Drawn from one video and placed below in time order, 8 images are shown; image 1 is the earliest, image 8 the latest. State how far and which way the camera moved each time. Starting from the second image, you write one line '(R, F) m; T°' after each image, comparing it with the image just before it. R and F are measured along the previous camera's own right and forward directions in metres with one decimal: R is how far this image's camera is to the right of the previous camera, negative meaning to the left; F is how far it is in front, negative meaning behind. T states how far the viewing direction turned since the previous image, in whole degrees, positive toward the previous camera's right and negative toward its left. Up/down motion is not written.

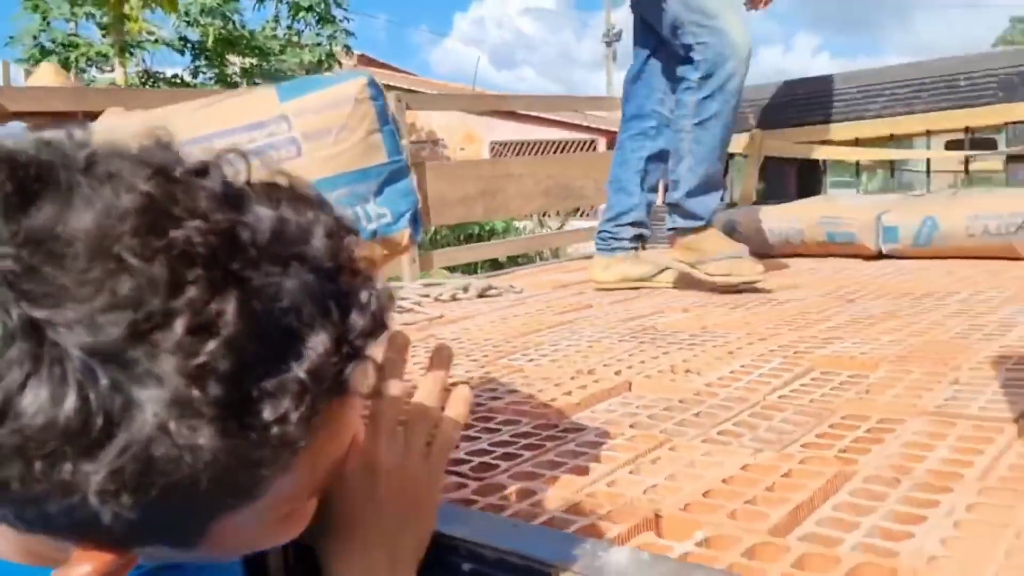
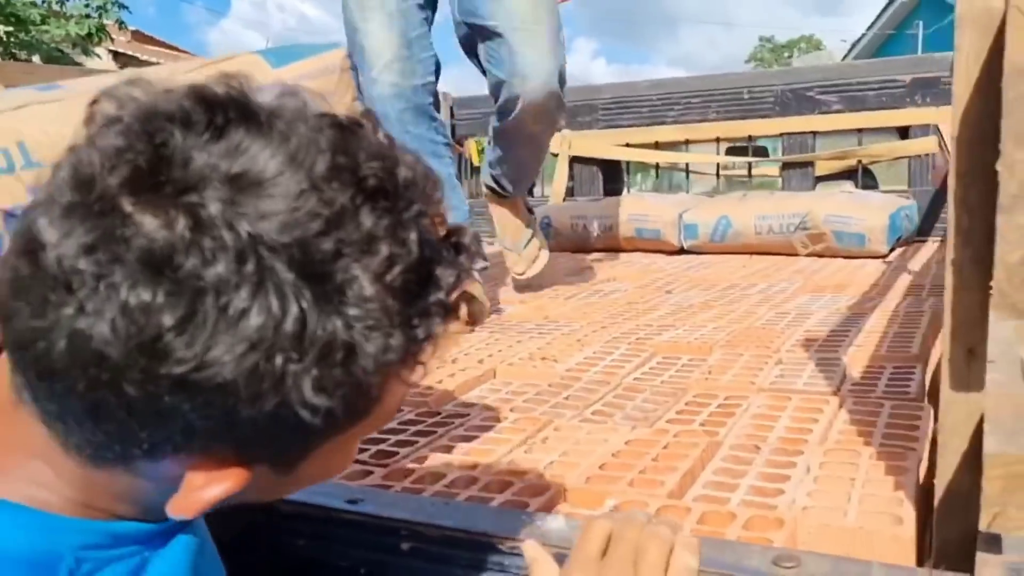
(-0.1, -0.1) m; +13°
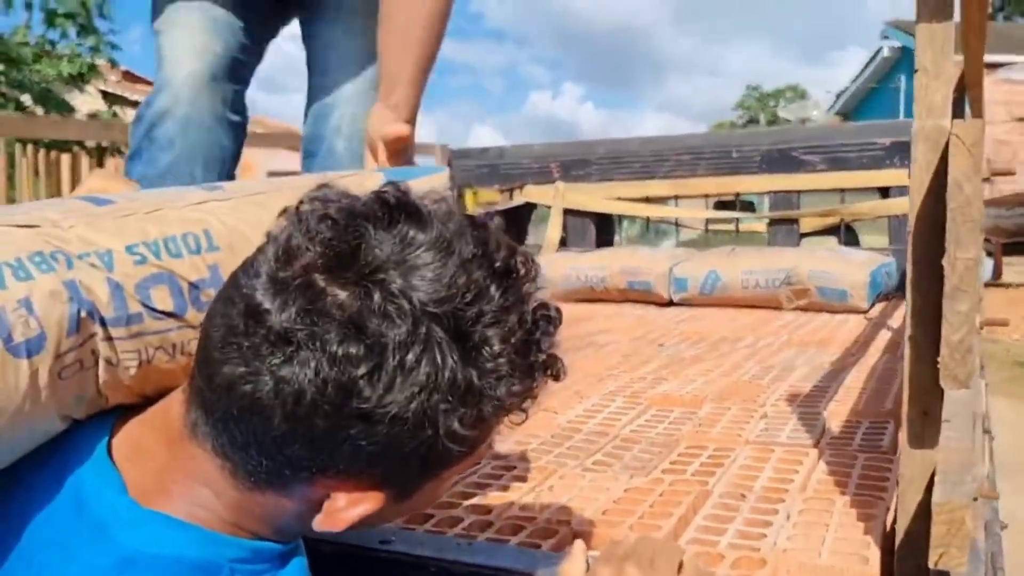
(0.0, -0.1) m; +1°
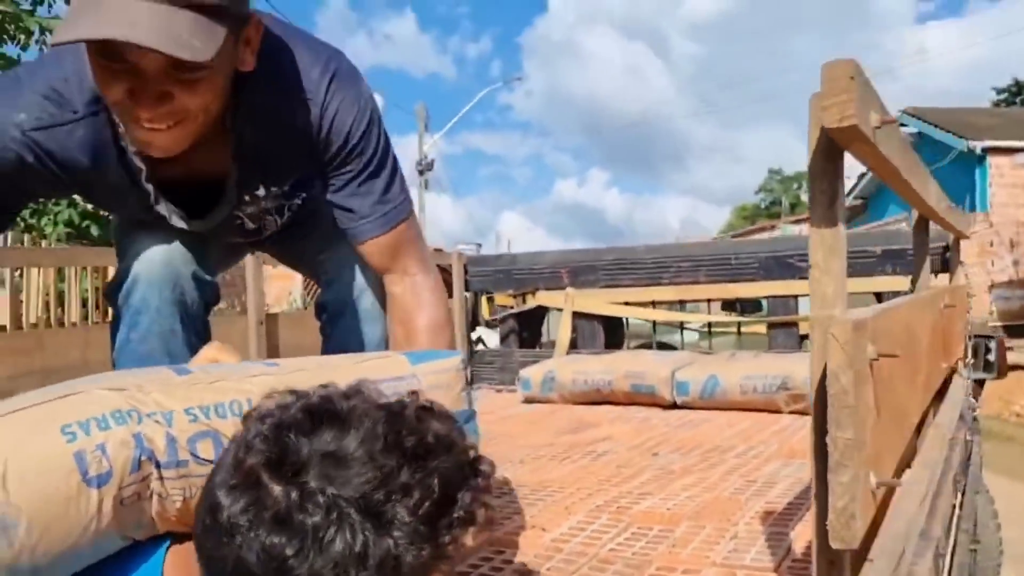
(+0.1, -0.2) m; -2°
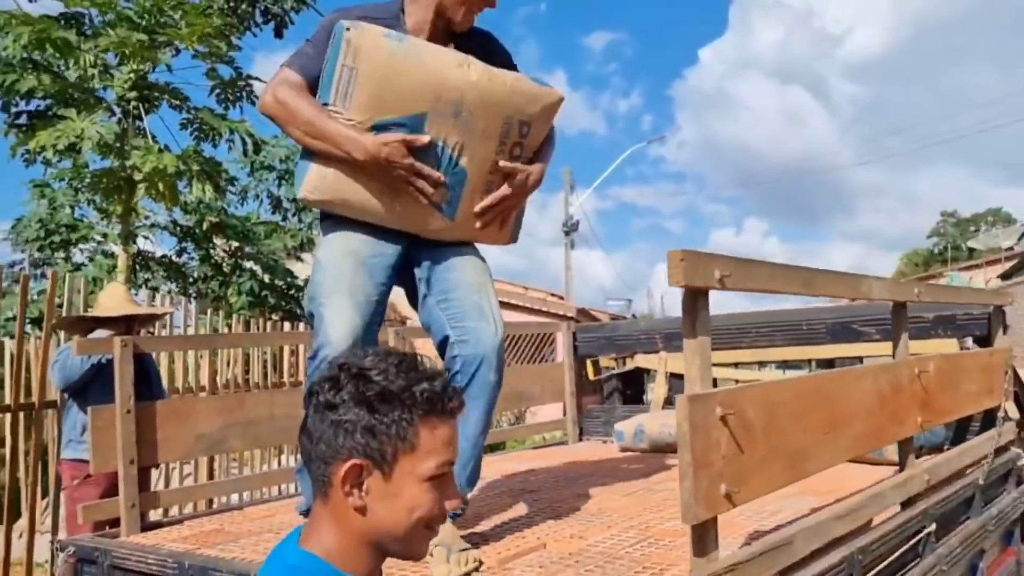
(+0.3, -0.8) m; -9°
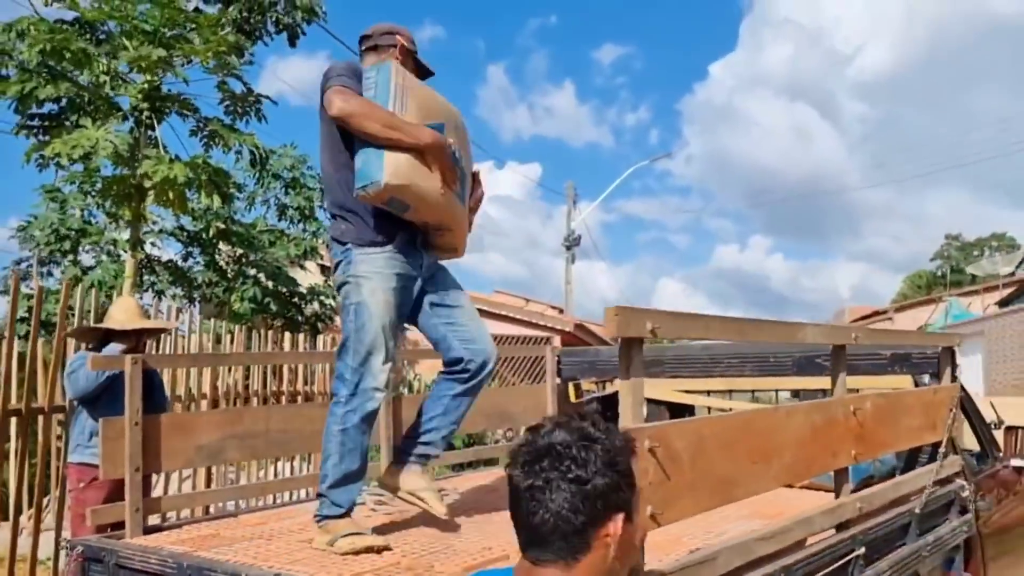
(+0.1, -0.3) m; 0°
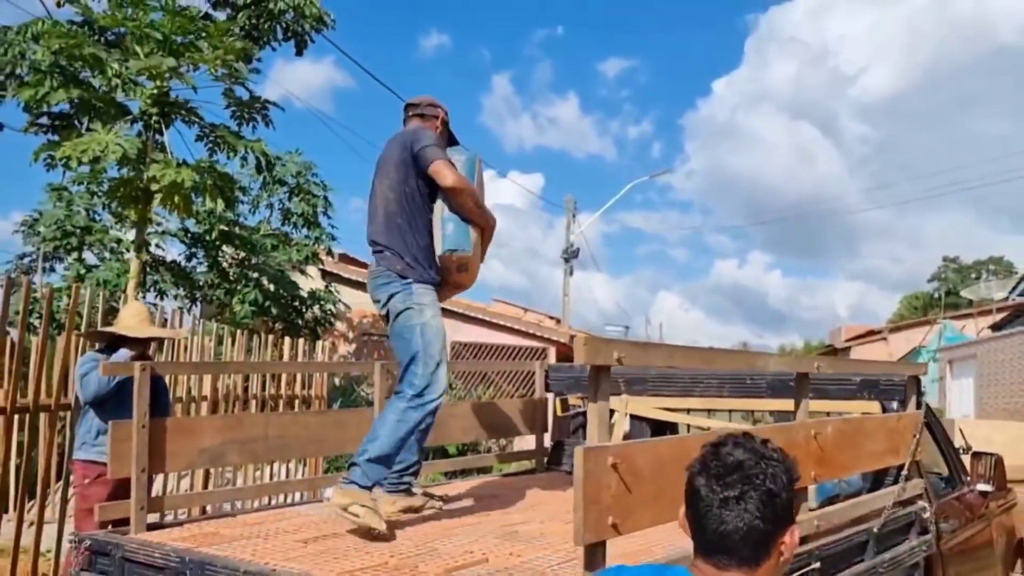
(0.0, -0.2) m; 0°
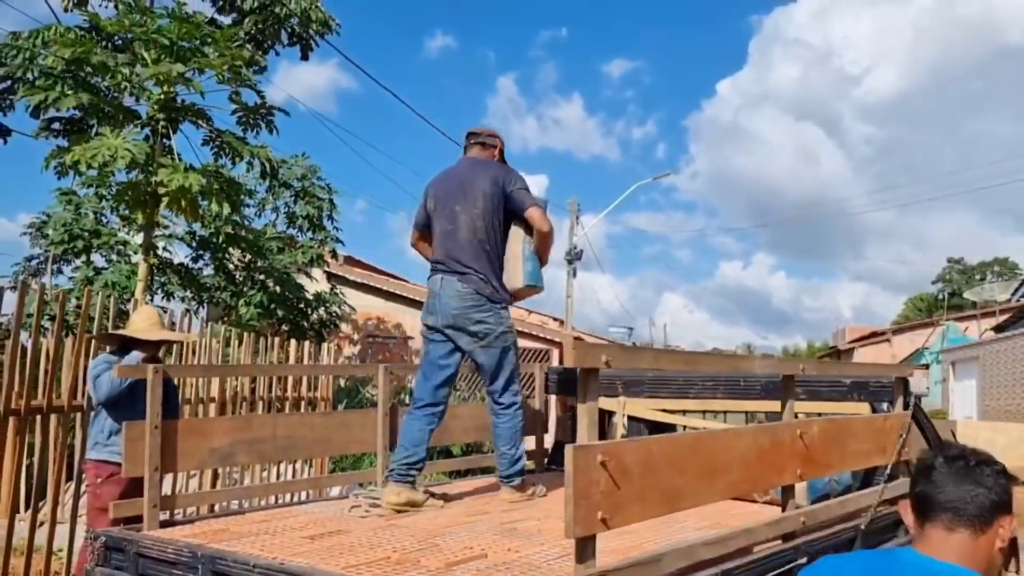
(0.0, -0.1) m; 0°
